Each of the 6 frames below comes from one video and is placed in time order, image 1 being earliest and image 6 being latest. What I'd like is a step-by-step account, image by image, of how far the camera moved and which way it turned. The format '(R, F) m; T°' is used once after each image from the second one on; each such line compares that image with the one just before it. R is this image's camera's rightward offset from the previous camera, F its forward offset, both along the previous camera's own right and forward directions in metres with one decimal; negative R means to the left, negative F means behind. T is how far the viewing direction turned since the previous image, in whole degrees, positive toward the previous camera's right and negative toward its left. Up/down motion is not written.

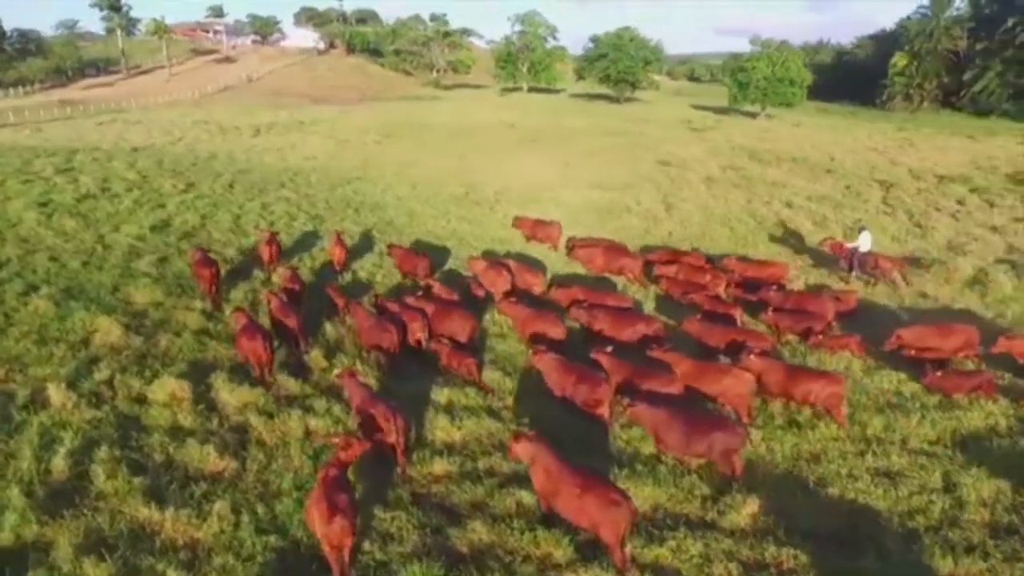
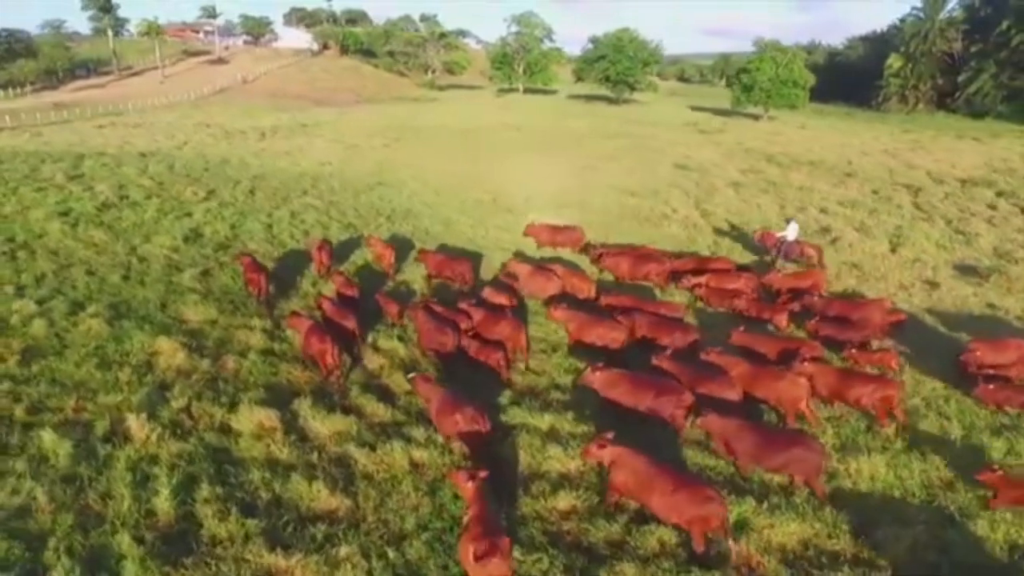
(-1.4, +0.3) m; +1°
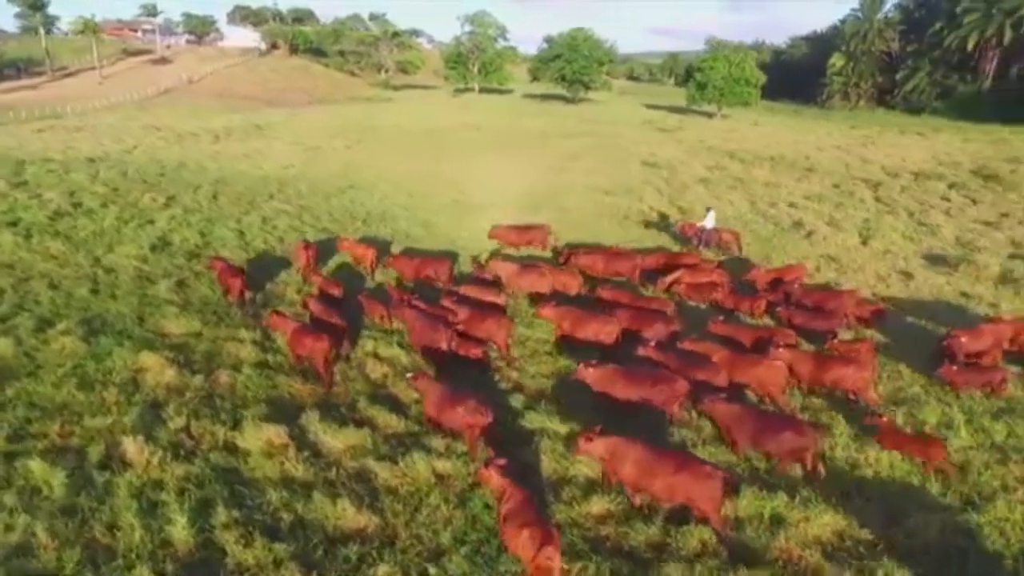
(-0.7, +0.2) m; +4°
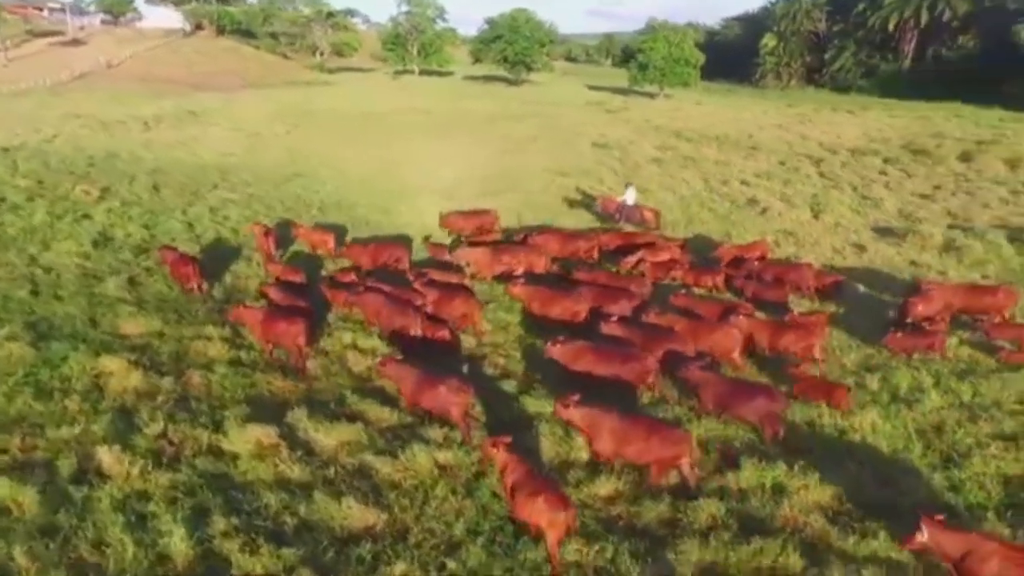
(-0.5, +0.1) m; +5°
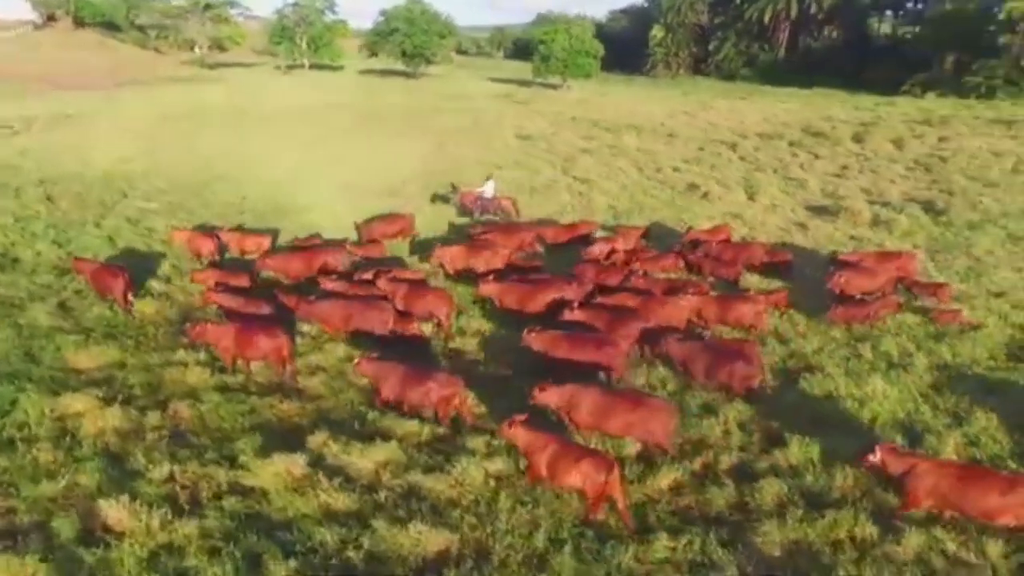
(-1.4, +0.4) m; +9°
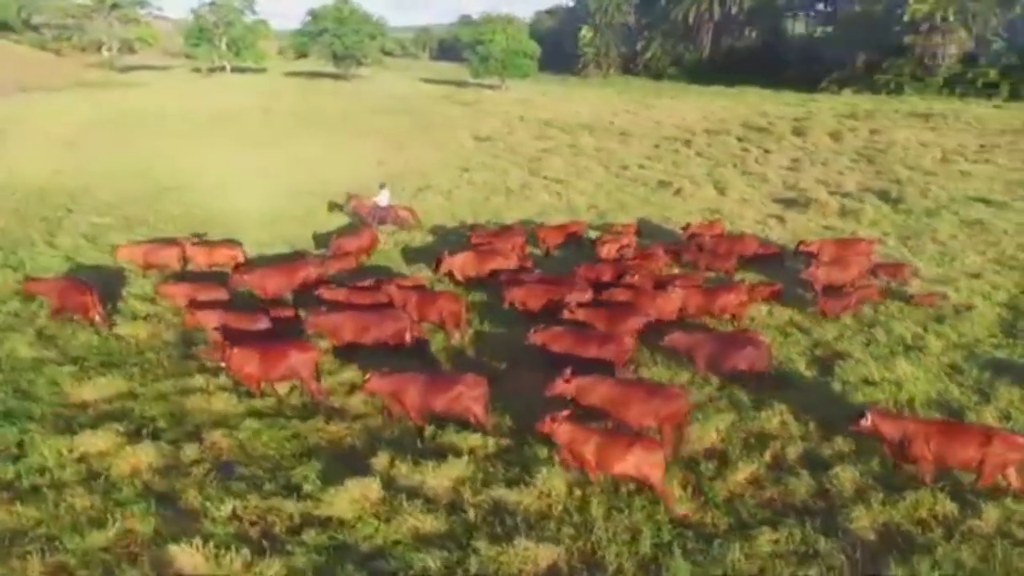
(-1.4, +0.2) m; +6°
